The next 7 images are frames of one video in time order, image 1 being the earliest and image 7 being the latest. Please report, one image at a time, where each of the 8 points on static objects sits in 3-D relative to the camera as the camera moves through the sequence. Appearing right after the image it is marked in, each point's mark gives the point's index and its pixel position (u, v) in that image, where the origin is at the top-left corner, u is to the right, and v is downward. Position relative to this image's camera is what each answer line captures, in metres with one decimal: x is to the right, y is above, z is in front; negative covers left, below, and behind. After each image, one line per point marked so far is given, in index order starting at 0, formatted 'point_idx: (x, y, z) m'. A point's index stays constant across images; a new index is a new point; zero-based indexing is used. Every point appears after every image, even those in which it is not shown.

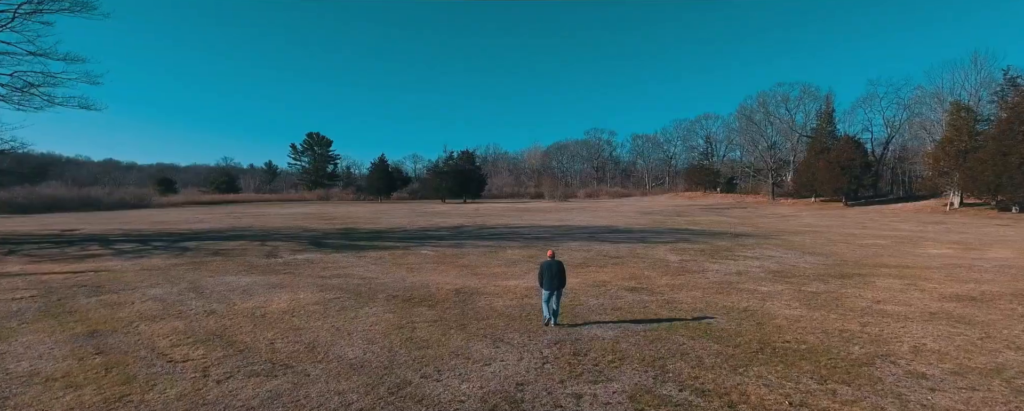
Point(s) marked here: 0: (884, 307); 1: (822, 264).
0: (+5.9, -1.6, +8.3) m
1: (+8.2, -1.5, +14.1) m
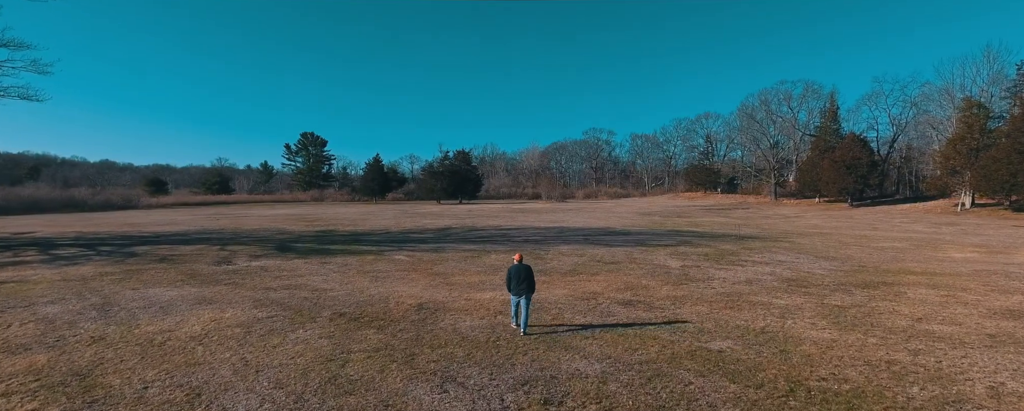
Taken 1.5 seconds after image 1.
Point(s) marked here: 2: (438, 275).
0: (+5.5, -1.6, +6.9) m
1: (+7.8, -1.5, +12.7) m
2: (-1.5, -1.4, +10.7) m
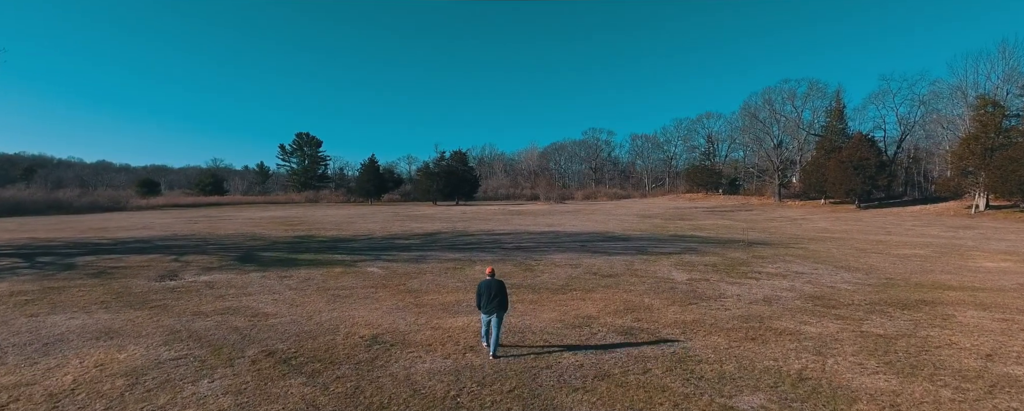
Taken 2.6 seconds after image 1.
0: (+5.2, -1.7, +5.5) m
1: (+7.5, -1.7, +11.2) m
2: (-1.8, -1.5, +9.3) m
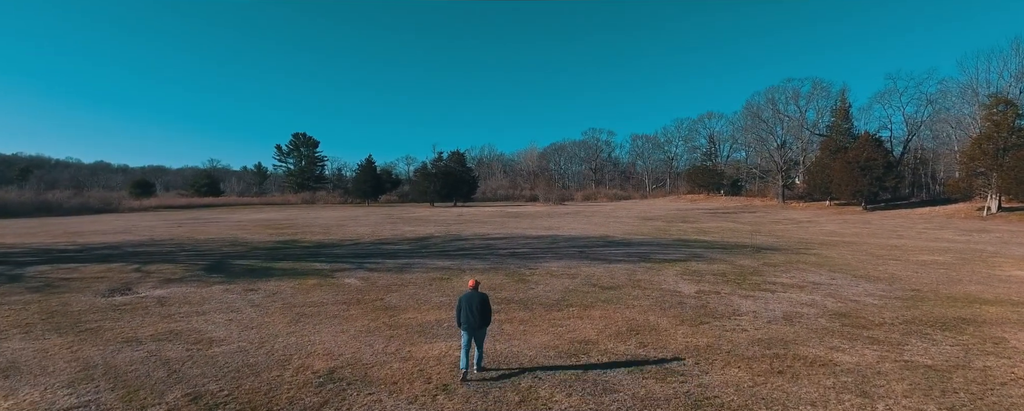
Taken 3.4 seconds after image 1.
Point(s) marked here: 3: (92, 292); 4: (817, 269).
0: (+5.0, -1.8, +4.5) m
1: (+7.3, -1.8, +10.2) m
2: (-2.0, -1.6, +8.3) m
3: (-7.2, -1.5, +9.1) m
4: (+7.8, -1.6, +13.6) m
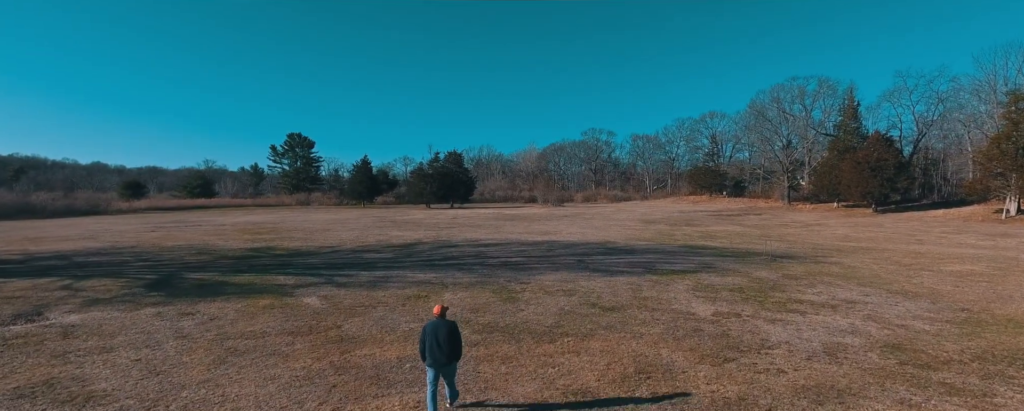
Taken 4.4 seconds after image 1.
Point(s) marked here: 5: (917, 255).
0: (+4.8, -1.9, +3.0) m
1: (+7.1, -1.9, +8.7) m
2: (-2.2, -1.8, +6.8) m
3: (-7.4, -1.6, +7.6) m
4: (+7.6, -1.8, +12.1) m
5: (+14.1, -1.7, +18.4) m
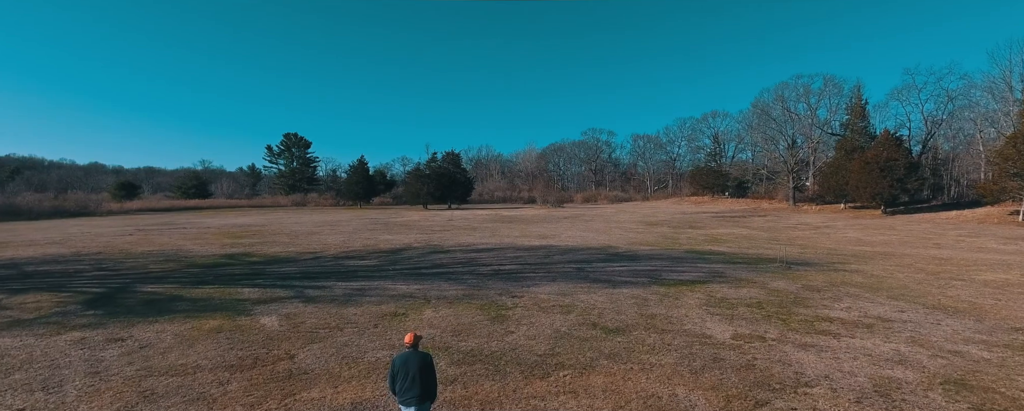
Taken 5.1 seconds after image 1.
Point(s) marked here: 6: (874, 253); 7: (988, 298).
0: (+4.6, -2.0, +1.7) m
1: (+6.9, -2.0, +7.5) m
2: (-2.4, -1.9, +5.5) m
3: (-7.6, -1.7, +6.4) m
4: (+7.4, -1.8, +10.9) m
5: (+13.9, -1.8, +17.2) m
6: (+13.4, -1.7, +19.6) m
7: (+9.9, -1.9, +11.0) m
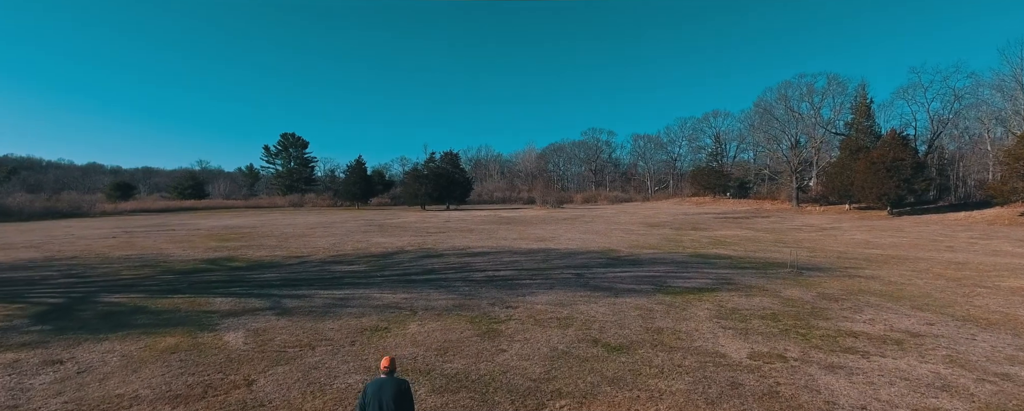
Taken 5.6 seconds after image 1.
0: (+4.5, -2.1, +0.9) m
1: (+6.8, -2.0, +6.7) m
2: (-2.5, -1.9, +4.7) m
3: (-7.7, -1.7, +5.6) m
4: (+7.3, -1.9, +10.1) m
5: (+13.8, -1.9, +16.4) m
6: (+13.3, -1.8, +18.8) m
7: (+9.7, -2.0, +10.2) m
